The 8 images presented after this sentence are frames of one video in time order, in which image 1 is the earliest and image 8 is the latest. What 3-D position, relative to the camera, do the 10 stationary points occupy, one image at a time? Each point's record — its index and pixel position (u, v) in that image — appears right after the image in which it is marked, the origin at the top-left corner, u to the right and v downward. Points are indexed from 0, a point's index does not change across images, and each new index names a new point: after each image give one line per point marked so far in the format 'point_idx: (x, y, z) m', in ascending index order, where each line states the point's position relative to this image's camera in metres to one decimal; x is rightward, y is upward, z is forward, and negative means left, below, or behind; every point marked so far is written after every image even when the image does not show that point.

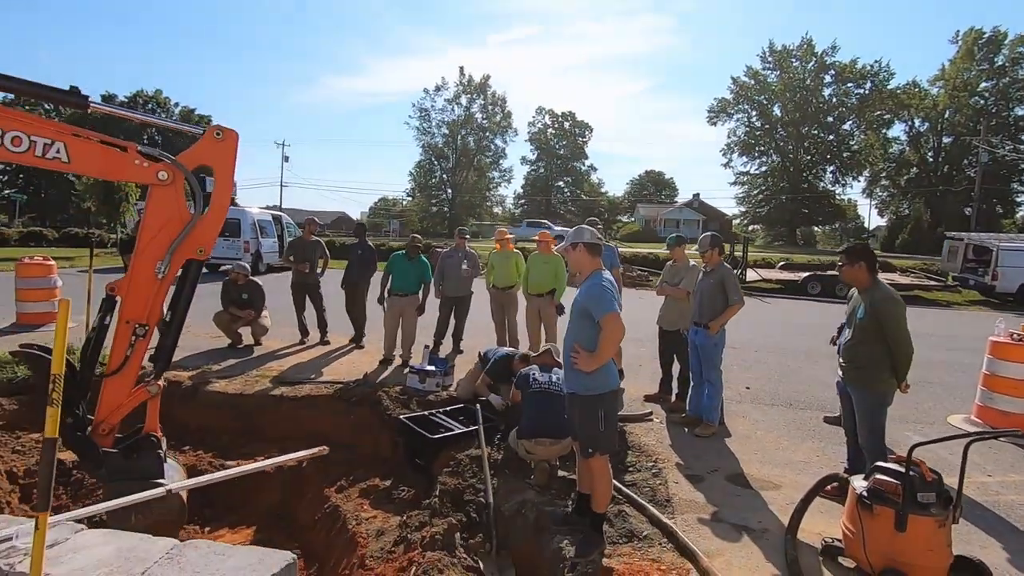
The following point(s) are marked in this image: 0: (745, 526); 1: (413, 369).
0: (+1.8, -1.8, +4.0) m
1: (-1.3, -1.0, +6.7) m
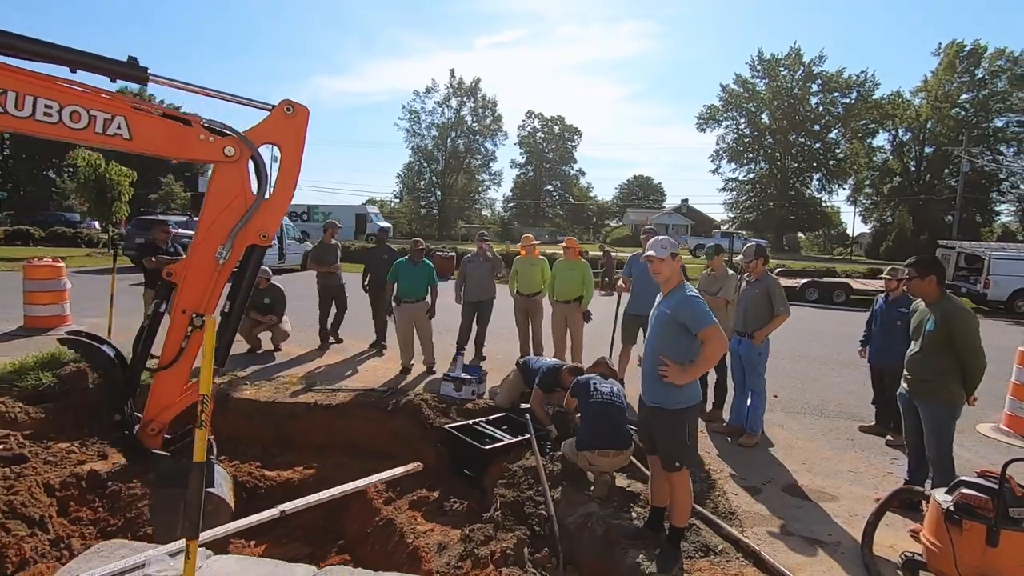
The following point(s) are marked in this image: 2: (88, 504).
0: (+2.3, -1.9, +4.0) m
1: (-0.8, -1.1, +6.6) m
2: (-3.9, -2.0, +4.9) m
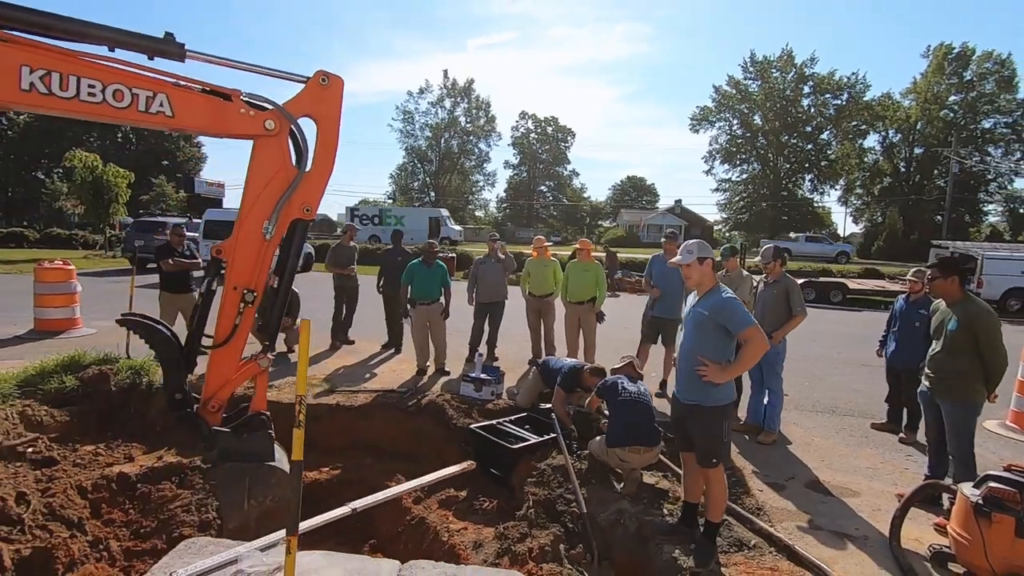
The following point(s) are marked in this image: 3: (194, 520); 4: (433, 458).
0: (+2.6, -1.9, +4.1) m
1: (-0.6, -1.1, +6.7) m
2: (-3.6, -2.0, +4.9) m
3: (-2.8, -2.1, +4.8) m
4: (-0.9, -1.9, +6.0) m
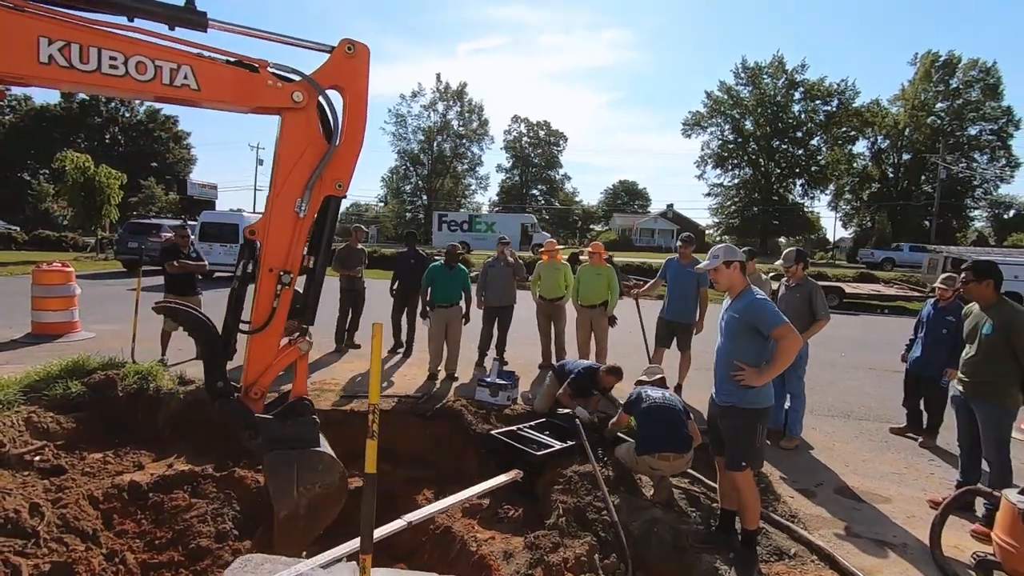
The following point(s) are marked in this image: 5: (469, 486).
0: (+2.8, -1.9, +4.1) m
1: (-0.4, -1.2, +6.6) m
2: (-3.4, -2.0, +4.8) m
3: (-2.6, -2.1, +4.6) m
4: (-0.7, -1.9, +5.8) m
5: (-0.4, -2.0, +5.6) m
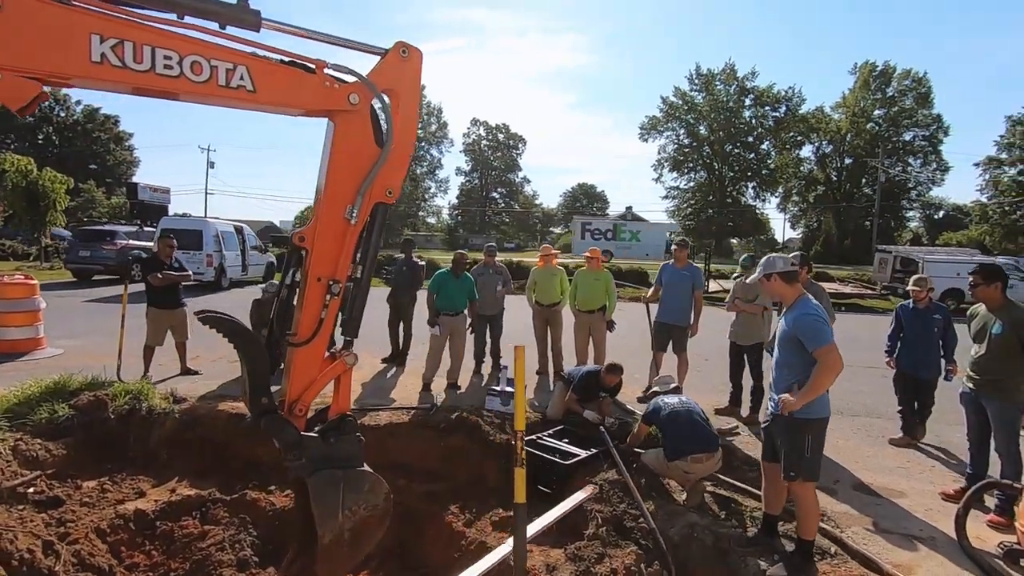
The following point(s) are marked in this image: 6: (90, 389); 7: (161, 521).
0: (+3.1, -1.9, +4.2) m
1: (-0.2, -1.2, +6.5) m
2: (-3.1, -2.2, +4.5) m
3: (-2.3, -2.2, +4.4) m
4: (-0.5, -2.0, +5.7) m
5: (-0.2, -2.1, +5.5) m
6: (-4.7, -1.1, +5.9) m
7: (-3.1, -2.0, +4.7) m
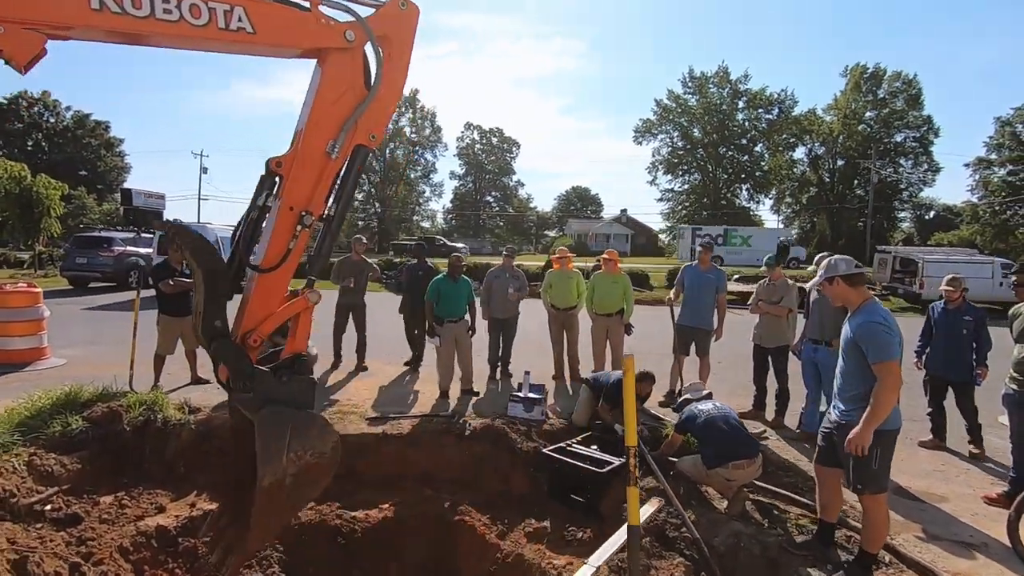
0: (+3.5, -1.9, +4.1) m
1: (+0.1, -1.3, +6.3) m
2: (-2.8, -2.2, +4.3) m
3: (-2.0, -2.3, +4.2) m
4: (-0.2, -2.1, +5.6) m
5: (+0.1, -2.2, +5.3) m
6: (-4.4, -1.2, +5.8) m
7: (-2.7, -2.1, +4.5) m
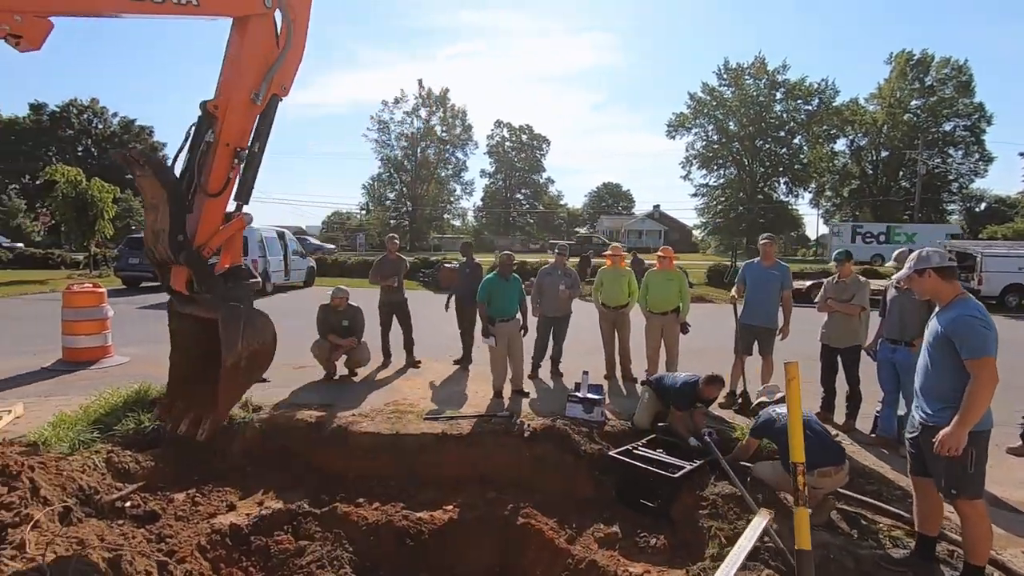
0: (+4.0, -1.9, +3.8) m
1: (+0.8, -1.3, +6.2) m
2: (-2.2, -2.2, +4.3) m
3: (-1.4, -2.3, +4.2) m
4: (+0.5, -2.0, +5.5) m
5: (+0.7, -2.2, +5.2) m
6: (-3.7, -1.2, +5.9) m
7: (-2.2, -2.1, +4.5) m
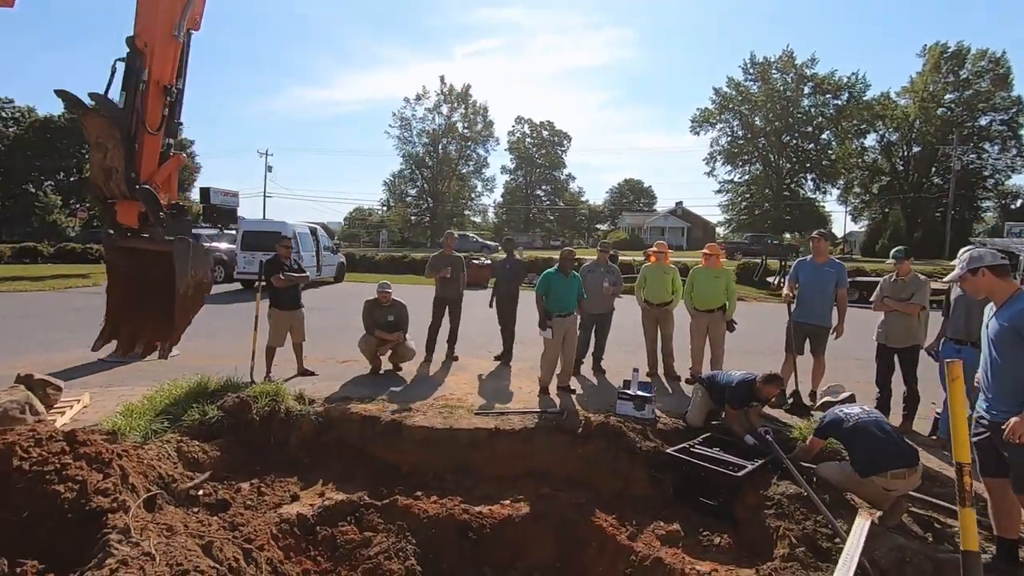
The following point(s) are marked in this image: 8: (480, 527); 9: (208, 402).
0: (+4.5, -1.9, +3.7) m
1: (+1.3, -1.2, +6.2) m
2: (-1.7, -2.2, +4.4) m
3: (-0.9, -2.2, +4.3) m
4: (+1.1, -2.0, +5.5) m
5: (+1.3, -2.1, +5.2) m
6: (-3.1, -1.1, +6.0) m
7: (-1.6, -2.0, +4.6) m
8: (-0.3, -2.1, +4.8) m
9: (-3.3, -1.2, +5.8) m
